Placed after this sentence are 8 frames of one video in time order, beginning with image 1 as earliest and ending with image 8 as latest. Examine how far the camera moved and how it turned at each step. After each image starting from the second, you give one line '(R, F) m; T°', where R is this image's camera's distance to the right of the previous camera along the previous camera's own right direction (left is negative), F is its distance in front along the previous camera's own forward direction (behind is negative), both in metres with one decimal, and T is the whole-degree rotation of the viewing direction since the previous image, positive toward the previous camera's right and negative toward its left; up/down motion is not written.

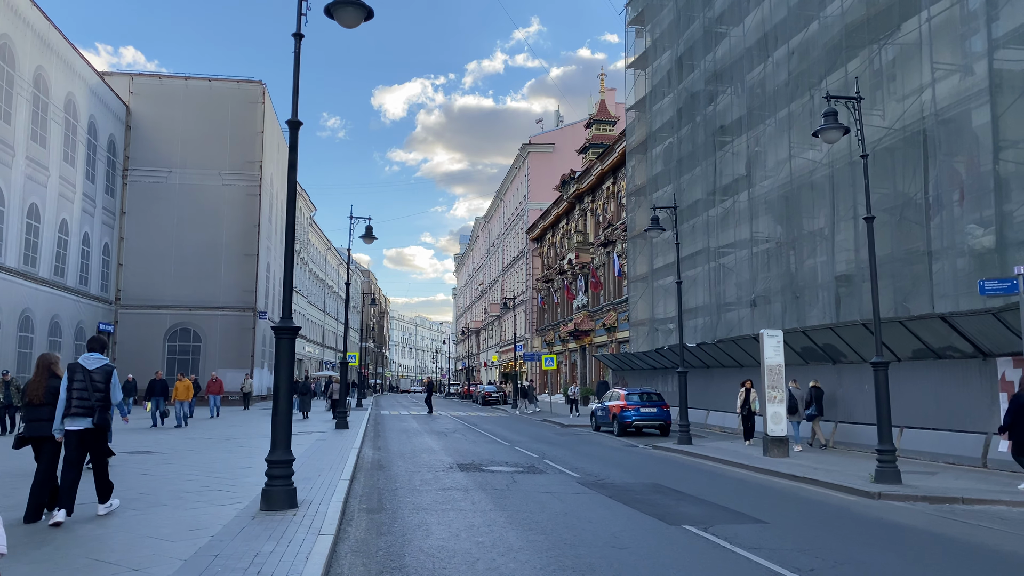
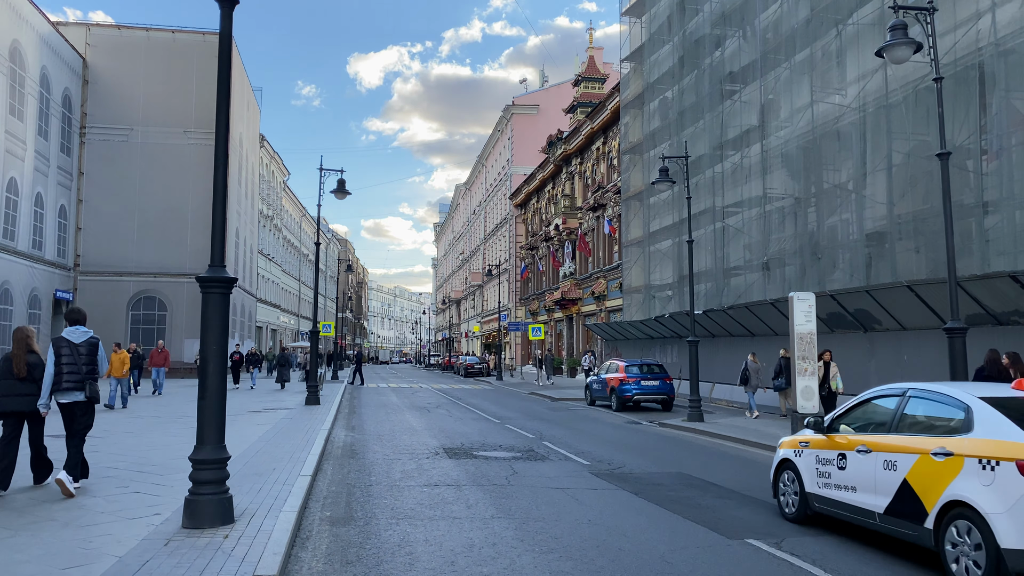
(-0.3, +2.3) m; +1°
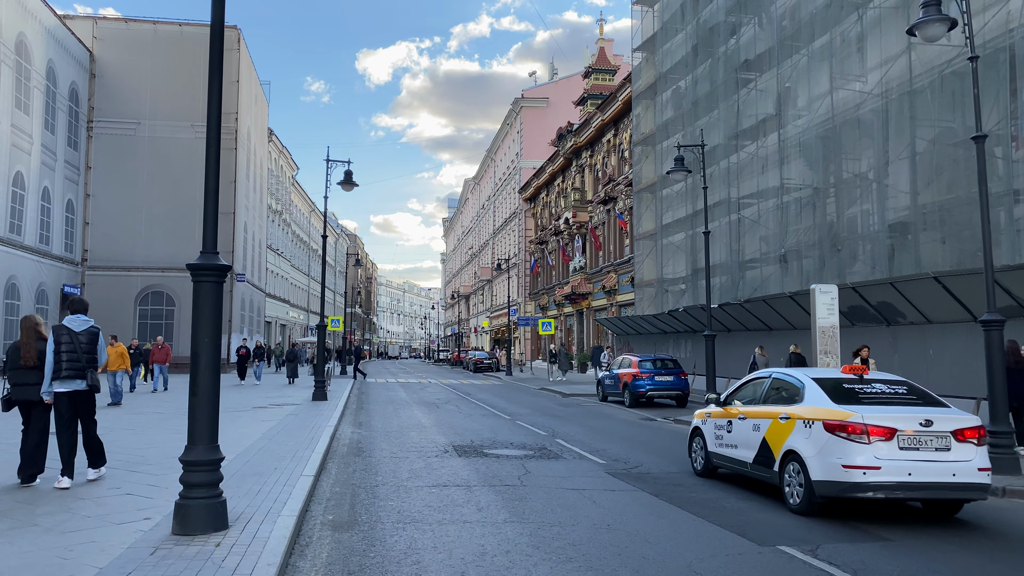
(0.0, +0.5) m; -1°
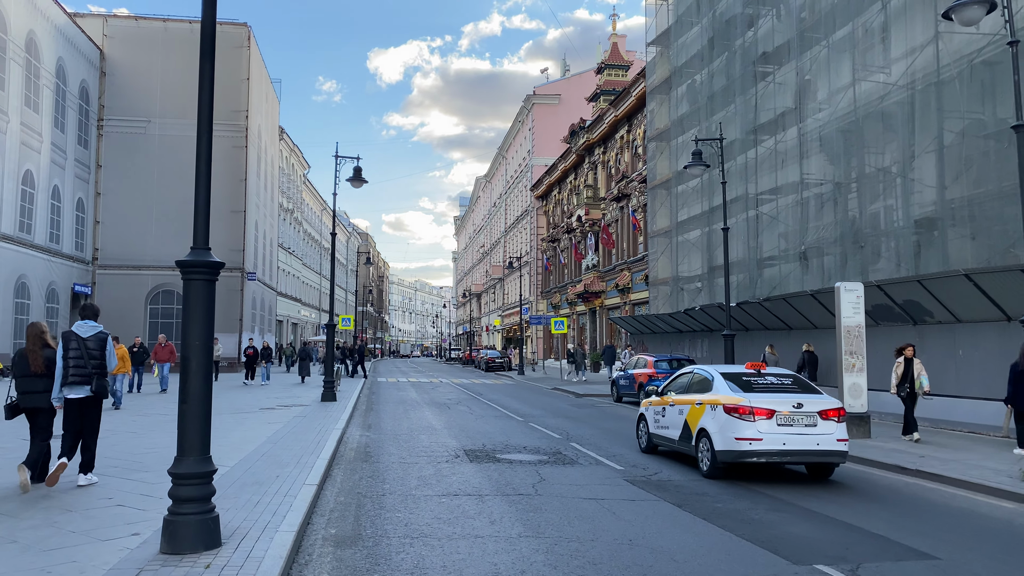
(0.0, +0.5) m; -1°
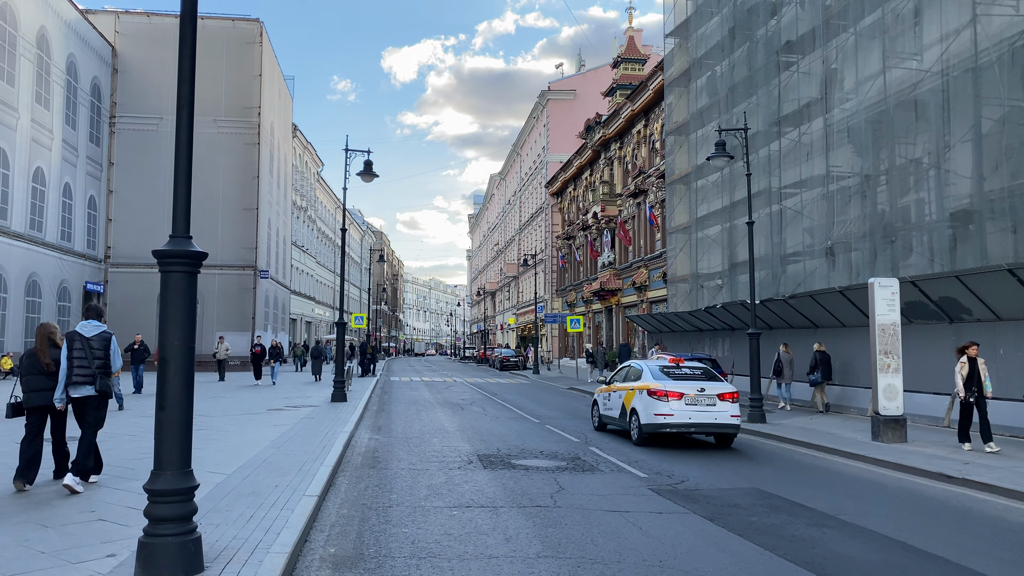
(0.0, +0.6) m; -1°
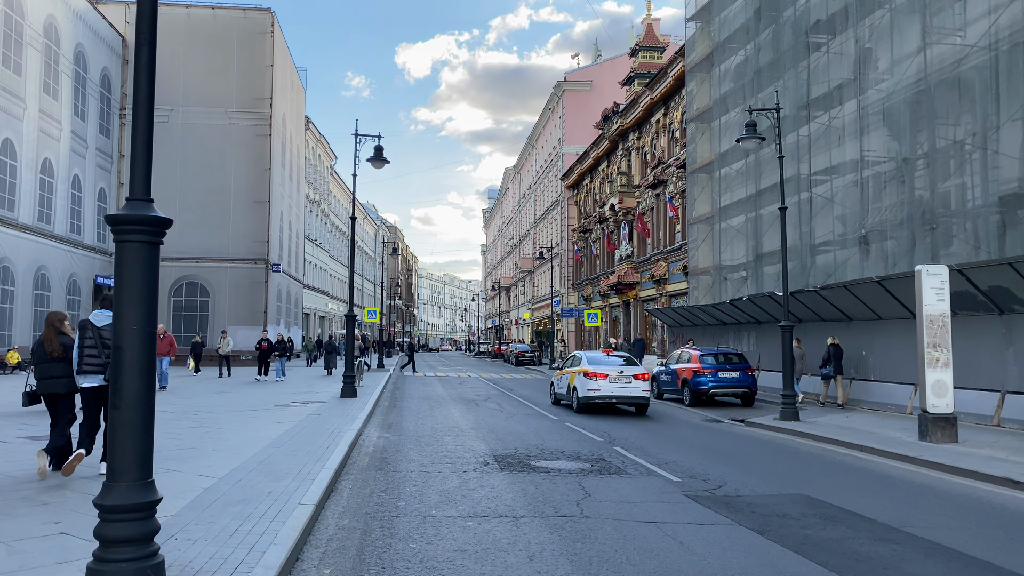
(-0.1, +0.9) m; -1°
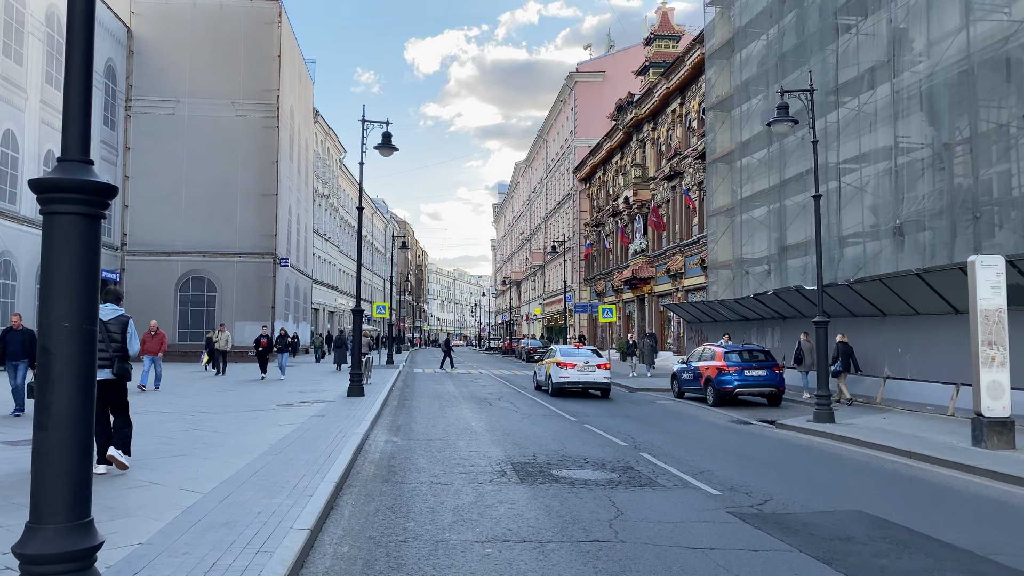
(-0.1, +0.9) m; -1°
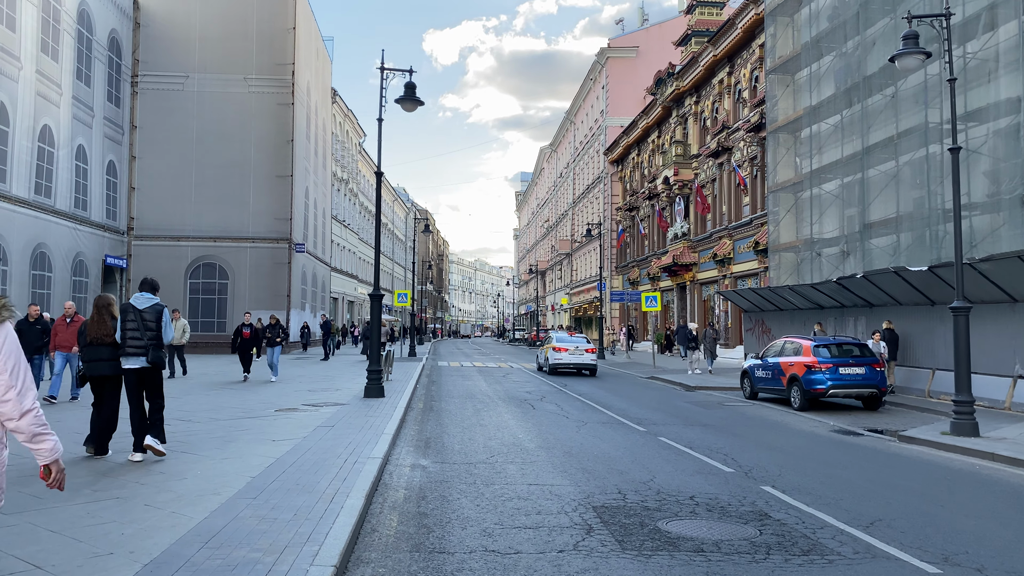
(-0.5, +3.0) m; -1°
